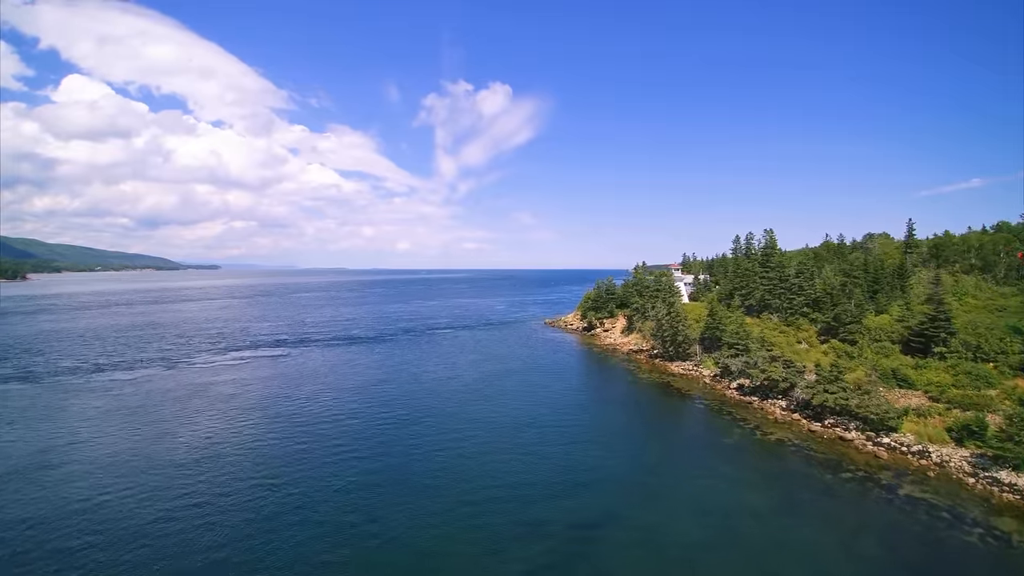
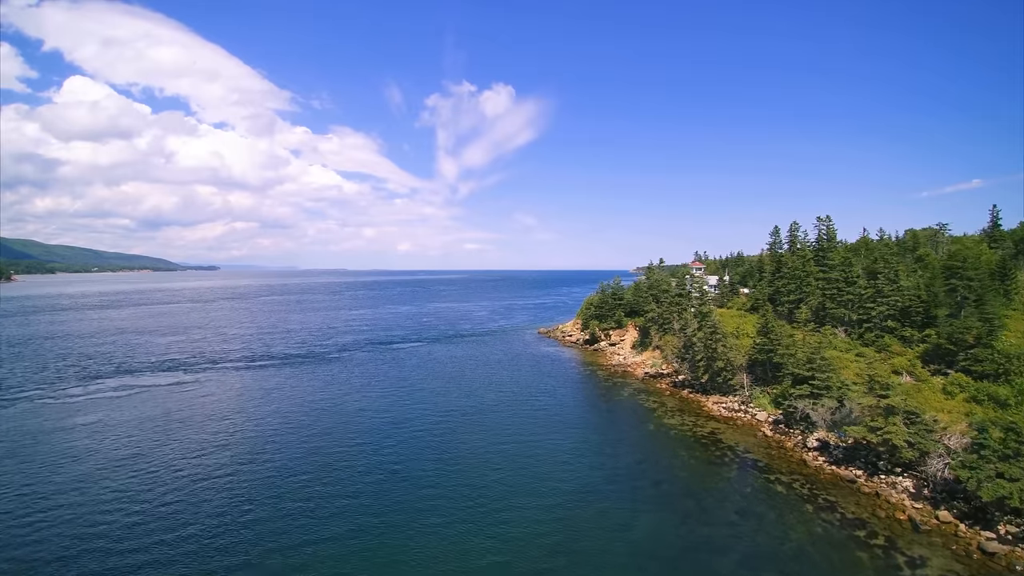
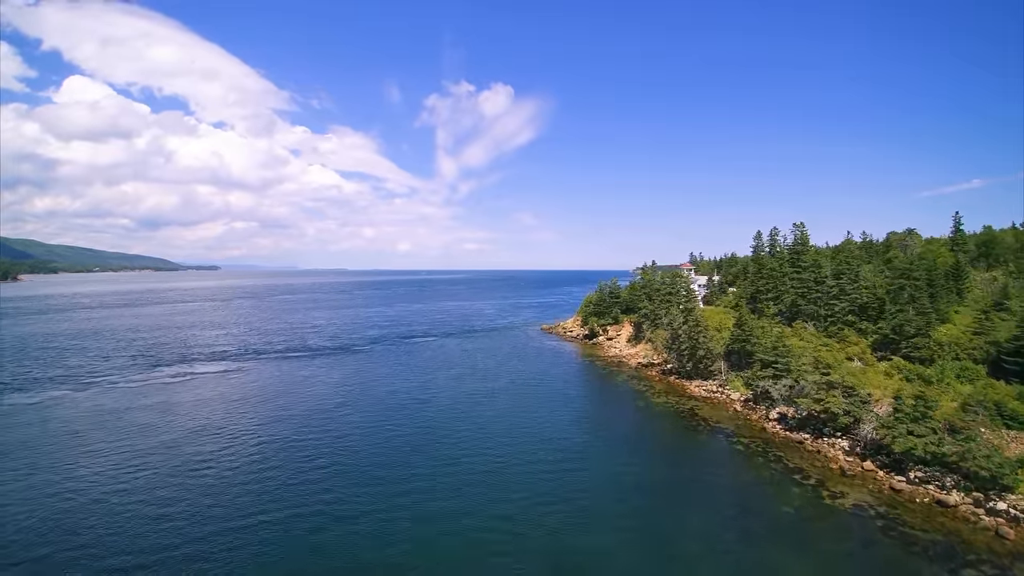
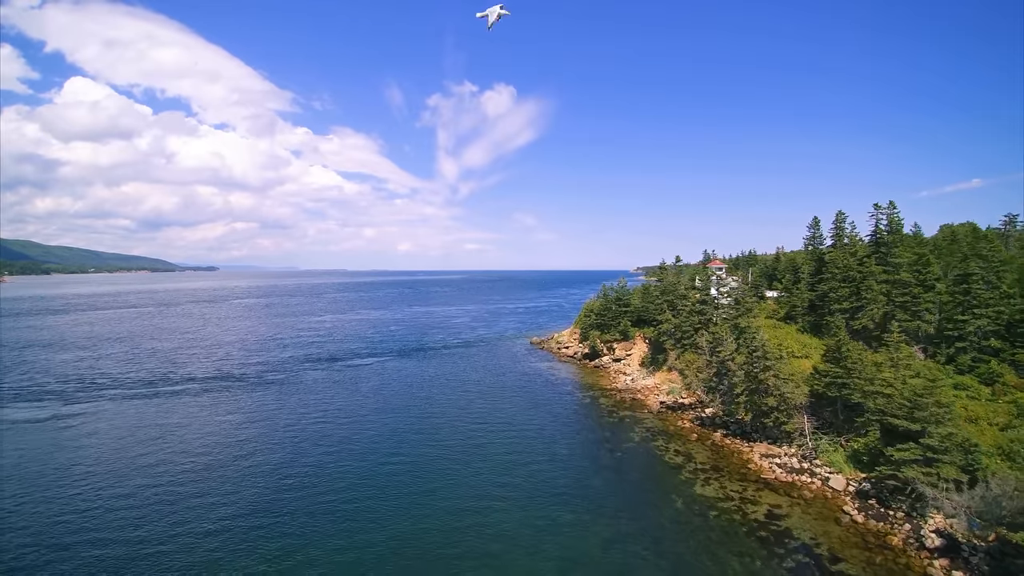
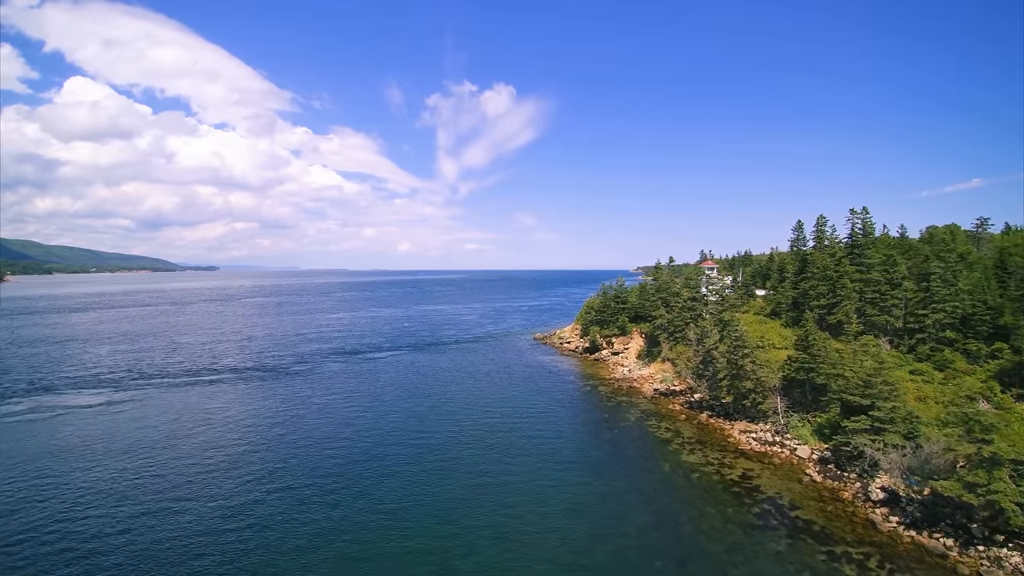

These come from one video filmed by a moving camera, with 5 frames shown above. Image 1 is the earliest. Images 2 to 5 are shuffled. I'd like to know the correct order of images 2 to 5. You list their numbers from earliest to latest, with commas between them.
3, 2, 5, 4
